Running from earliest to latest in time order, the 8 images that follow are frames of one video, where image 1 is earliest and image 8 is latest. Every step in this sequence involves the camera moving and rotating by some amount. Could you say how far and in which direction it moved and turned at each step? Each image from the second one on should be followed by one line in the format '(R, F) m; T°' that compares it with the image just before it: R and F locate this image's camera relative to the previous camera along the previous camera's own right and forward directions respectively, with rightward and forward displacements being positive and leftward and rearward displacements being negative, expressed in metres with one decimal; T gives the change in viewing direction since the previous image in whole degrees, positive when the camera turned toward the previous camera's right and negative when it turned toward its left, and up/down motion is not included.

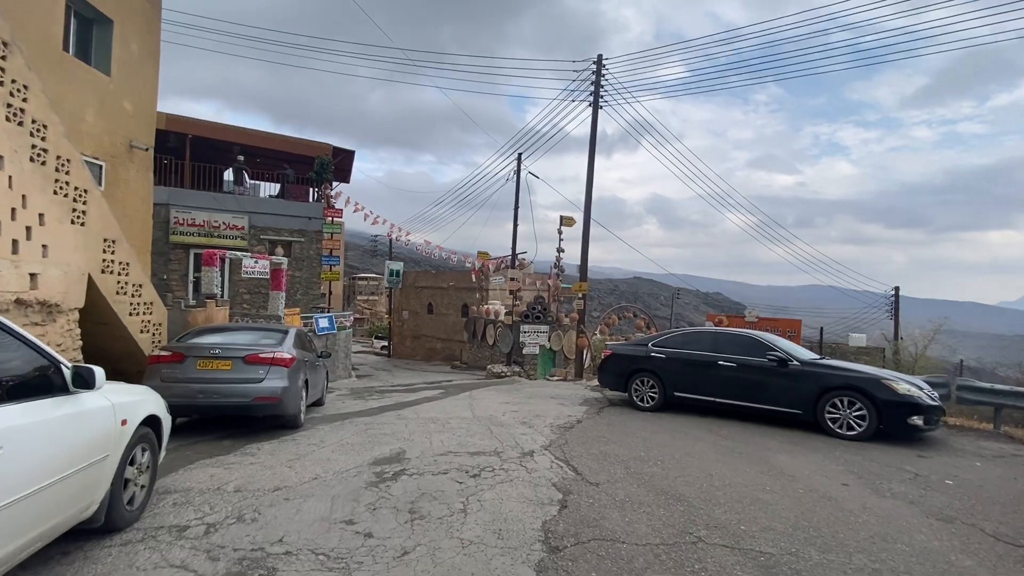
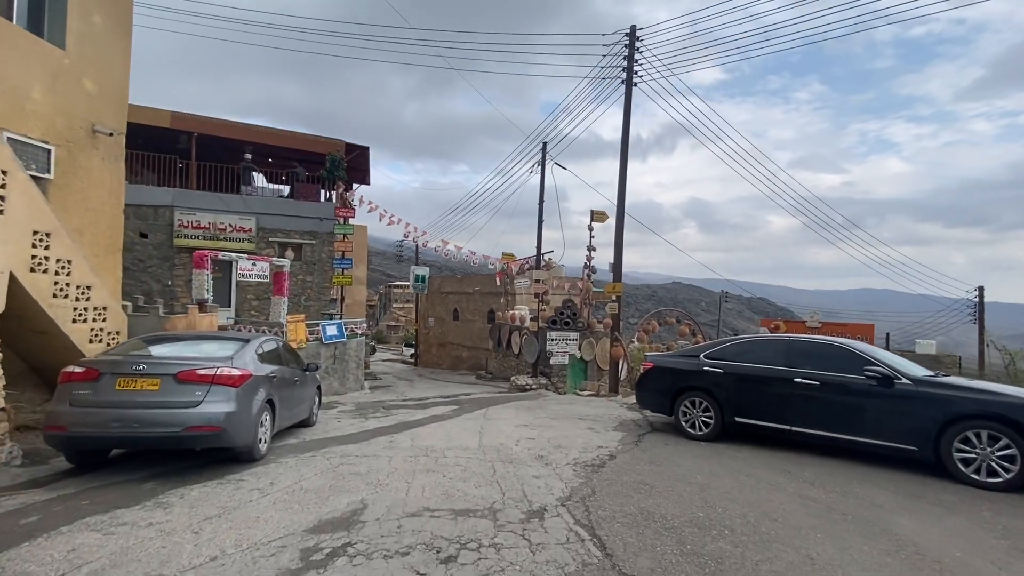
(+0.3, +1.7) m; -4°
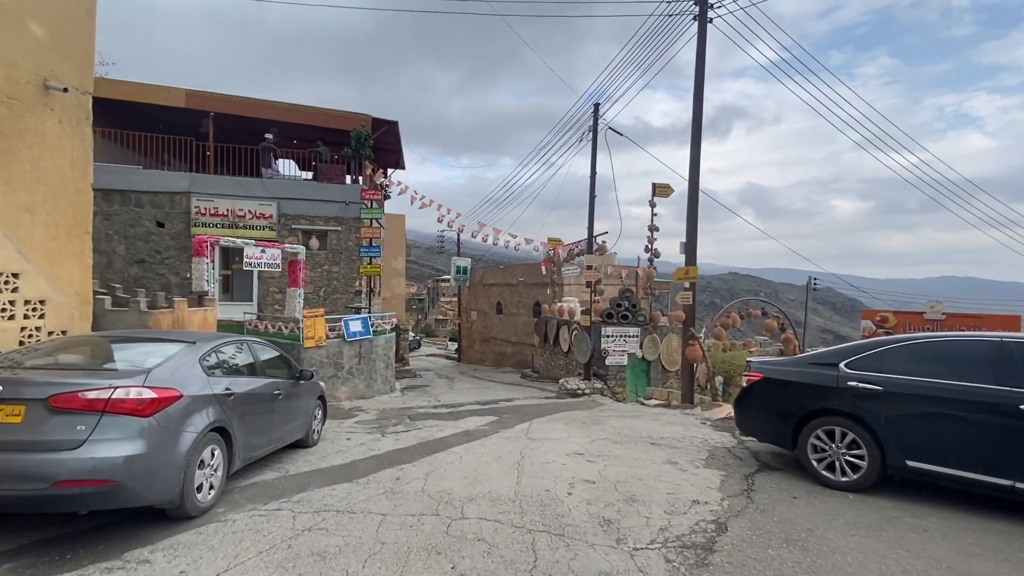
(0.0, +2.2) m; -6°
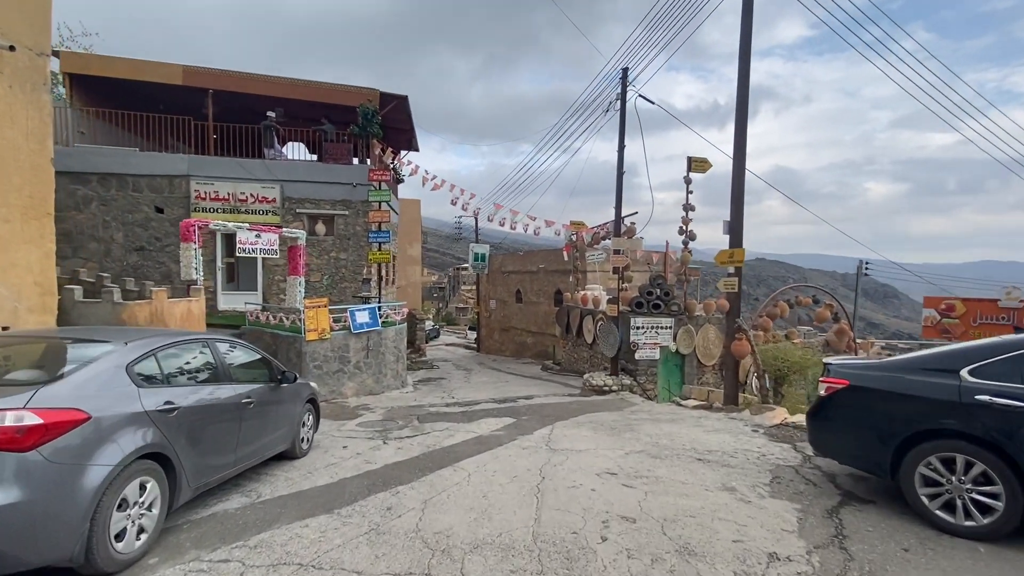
(0.0, +1.2) m; -2°
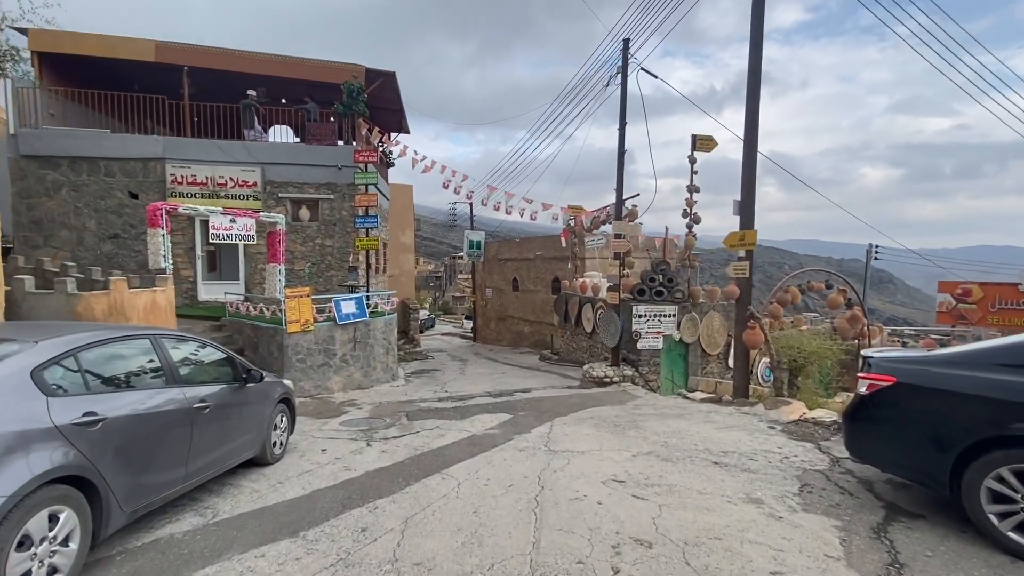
(0.0, +0.7) m; 0°
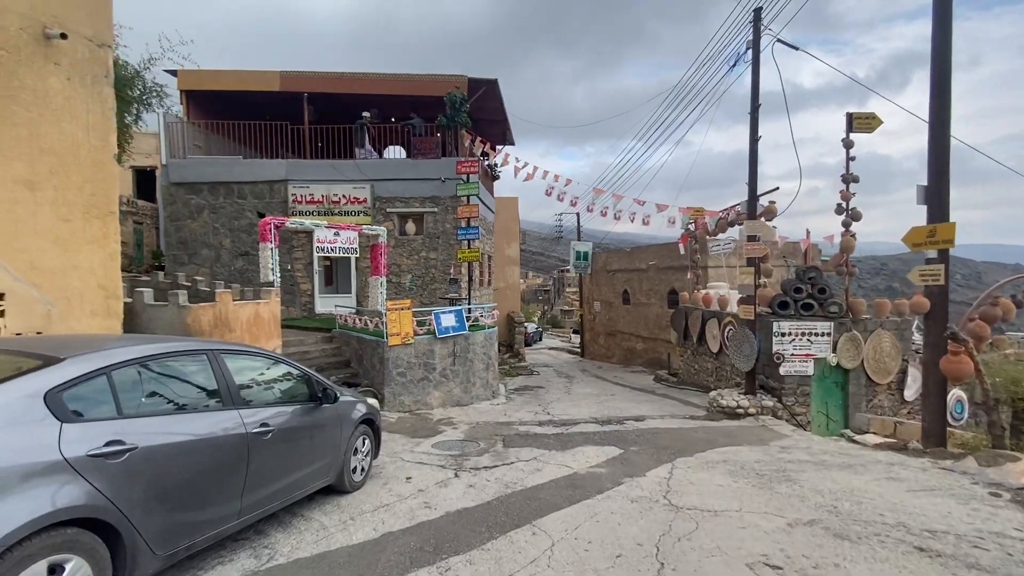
(0.0, +1.0) m; -13°
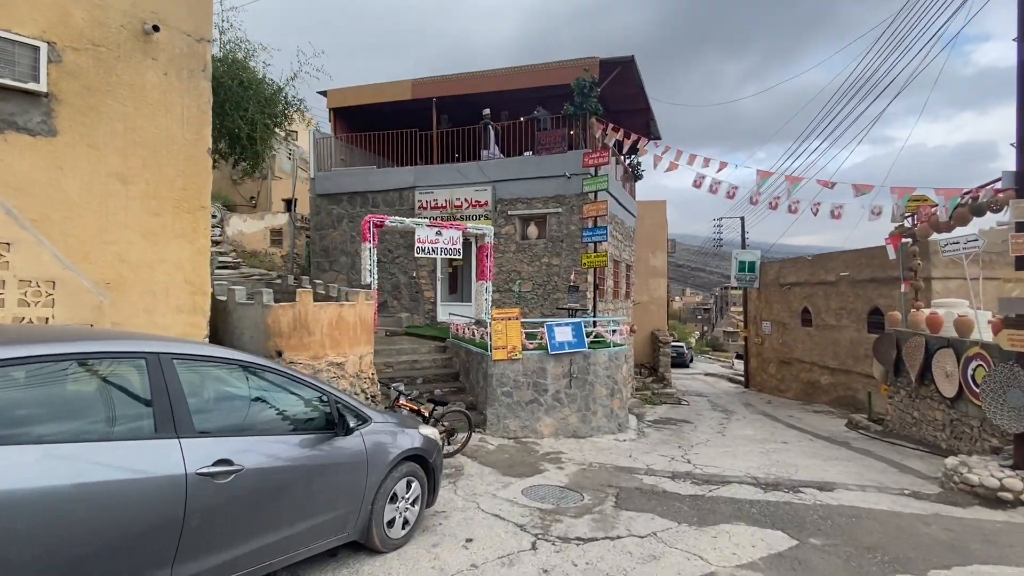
(+0.4, +1.7) m; -18°
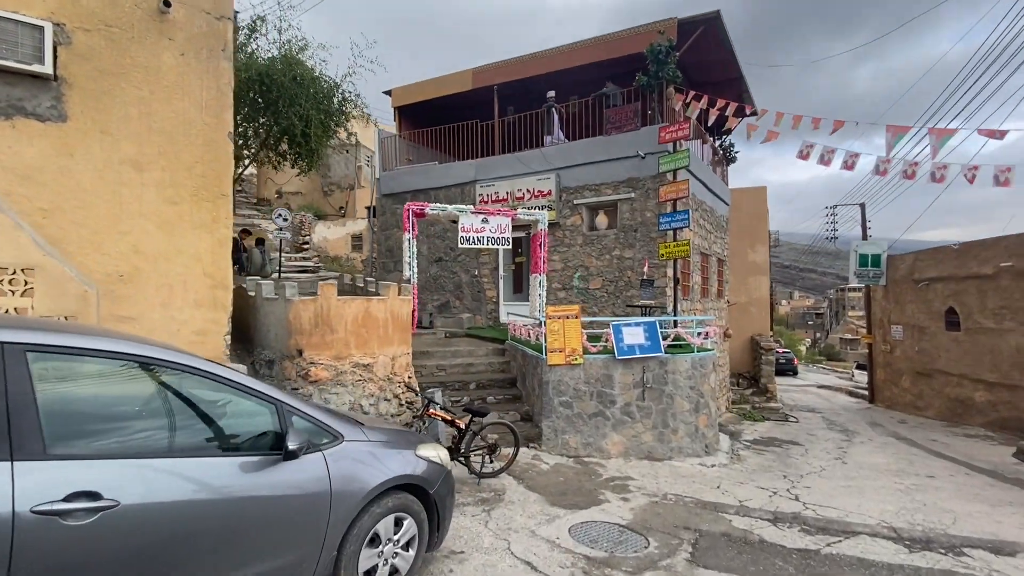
(+0.5, +1.1) m; -10°
